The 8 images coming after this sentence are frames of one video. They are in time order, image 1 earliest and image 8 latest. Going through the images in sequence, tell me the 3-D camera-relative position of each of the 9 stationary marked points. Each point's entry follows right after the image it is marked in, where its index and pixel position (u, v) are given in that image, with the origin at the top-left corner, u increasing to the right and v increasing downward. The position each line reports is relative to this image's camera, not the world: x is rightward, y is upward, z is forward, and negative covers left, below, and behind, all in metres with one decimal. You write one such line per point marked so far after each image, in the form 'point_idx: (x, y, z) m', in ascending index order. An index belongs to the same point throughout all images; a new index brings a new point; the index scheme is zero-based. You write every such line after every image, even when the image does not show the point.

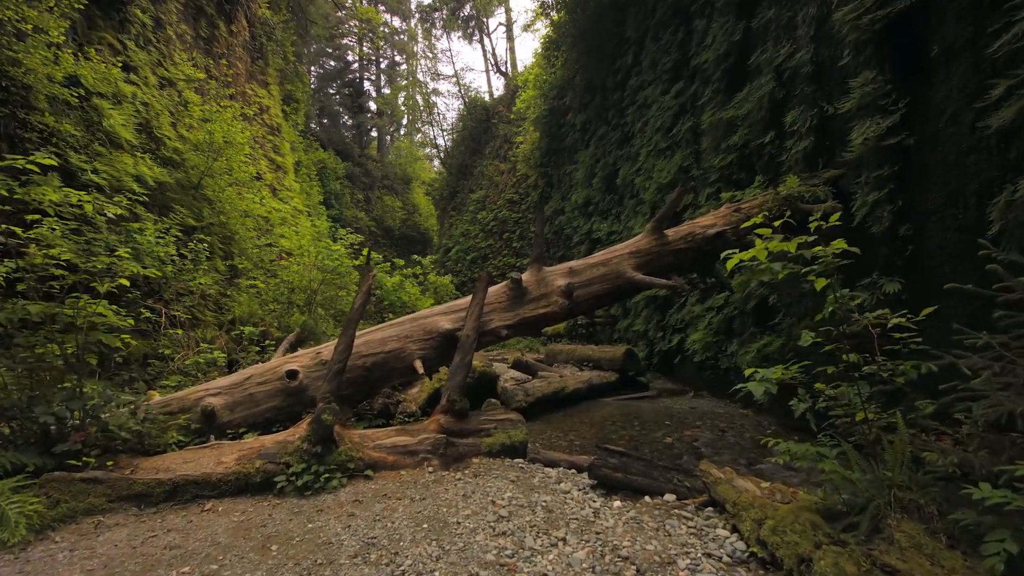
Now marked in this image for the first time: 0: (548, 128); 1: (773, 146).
0: (+1.1, +4.7, +15.3) m
1: (+3.1, +1.7, +6.0) m
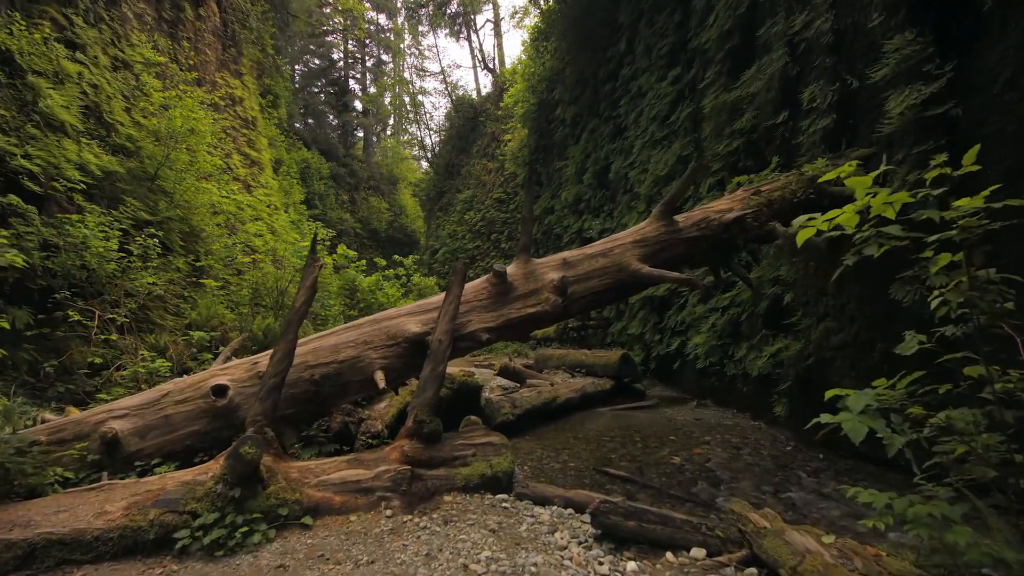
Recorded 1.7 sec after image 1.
0: (+0.7, +4.6, +14.7) m
1: (+2.9, +1.7, +5.4) m
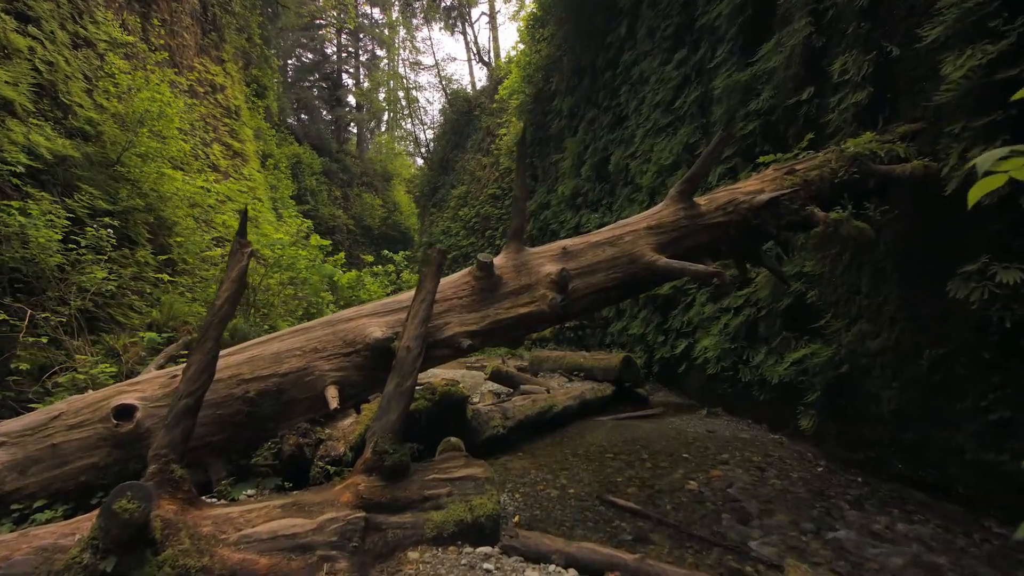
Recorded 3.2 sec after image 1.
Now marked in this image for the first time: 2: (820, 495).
0: (+0.6, +4.7, +14.0) m
1: (+2.8, +1.7, +4.9) m
2: (+2.0, -1.3, +3.3) m
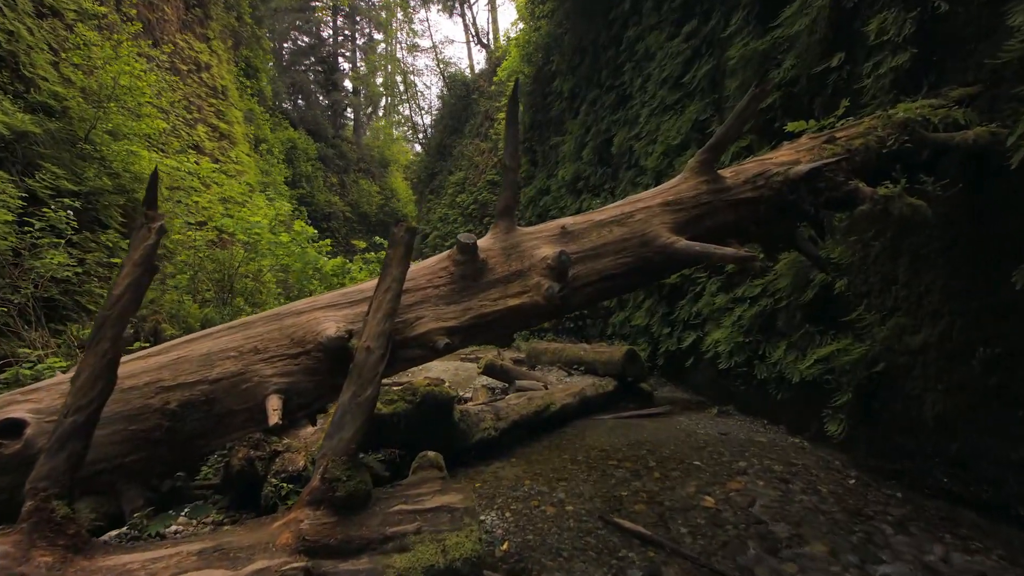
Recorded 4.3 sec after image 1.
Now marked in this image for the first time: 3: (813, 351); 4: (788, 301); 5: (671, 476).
0: (+0.5, +5.0, +13.5) m
1: (+2.8, +1.8, +4.4) m
2: (+1.9, -1.3, +2.9) m
3: (+2.5, -0.5, +4.2) m
4: (+2.5, -0.1, +4.6) m
5: (+1.1, -1.3, +3.4) m
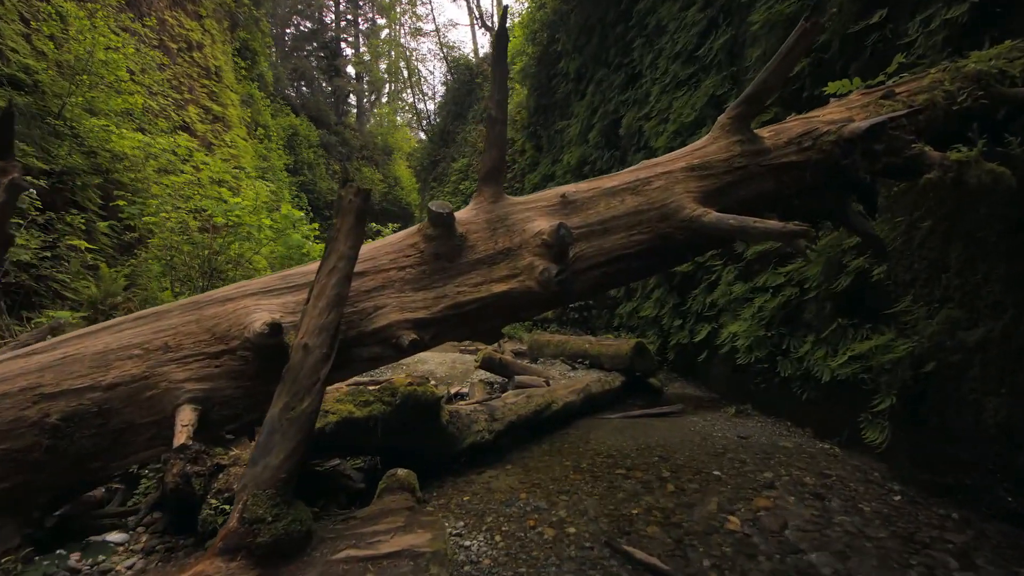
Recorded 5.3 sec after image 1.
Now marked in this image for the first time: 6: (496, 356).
0: (+0.6, +5.3, +12.9) m
1: (+2.8, +1.9, +3.9) m
2: (+1.9, -1.2, +2.4) m
3: (+2.5, -0.4, +3.8) m
4: (+2.5, 0.0, +4.1) m
5: (+1.0, -1.2, +3.0) m
6: (-0.2, -0.8, +5.8) m
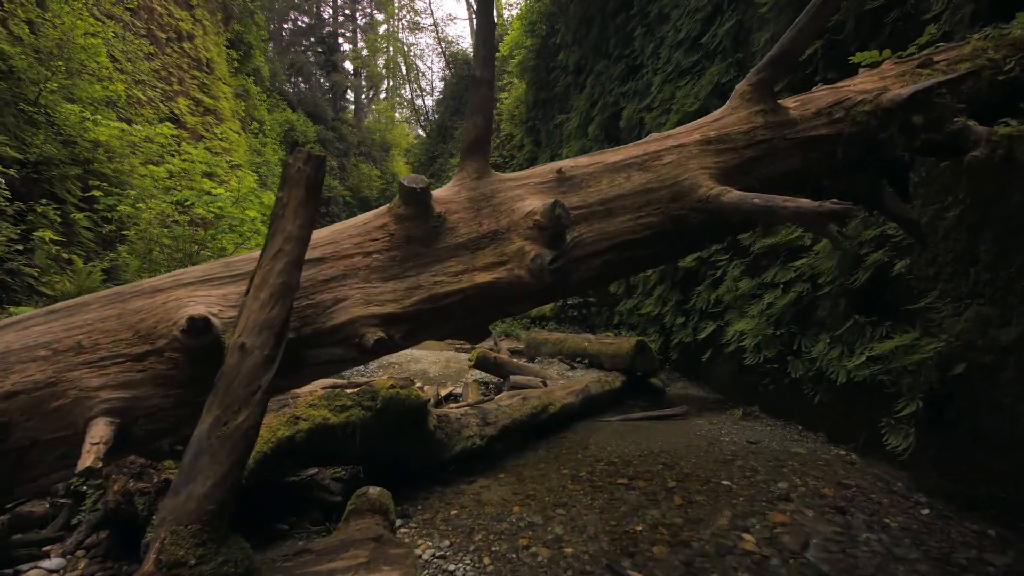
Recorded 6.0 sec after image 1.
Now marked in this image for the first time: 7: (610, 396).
0: (+0.6, +5.3, +12.6) m
1: (+2.7, +1.9, +3.6) m
2: (+1.9, -1.2, +2.2) m
3: (+2.4, -0.4, +3.5) m
4: (+2.4, 0.0, +3.9) m
5: (+1.0, -1.2, +2.7) m
6: (-0.2, -0.7, +5.5) m
7: (+0.9, -1.0, +4.9) m
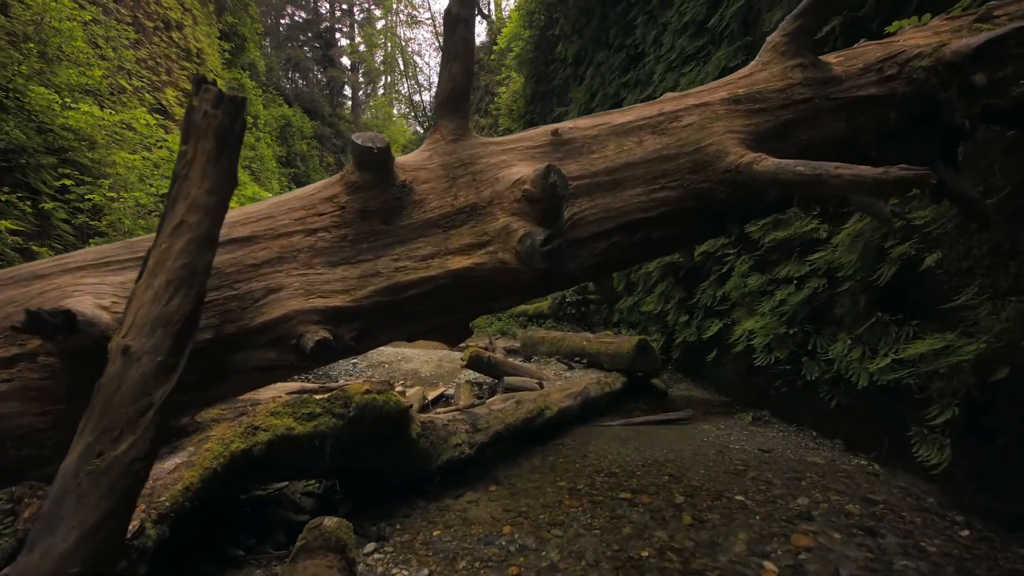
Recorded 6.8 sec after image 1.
0: (+0.5, +5.4, +12.3) m
1: (+2.7, +2.0, +3.3) m
2: (+1.8, -1.2, +1.9) m
3: (+2.4, -0.4, +3.2) m
4: (+2.4, 0.0, +3.6) m
5: (+0.9, -1.1, +2.5) m
6: (-0.3, -0.7, +5.2) m
7: (+0.9, -1.0, +4.6) m
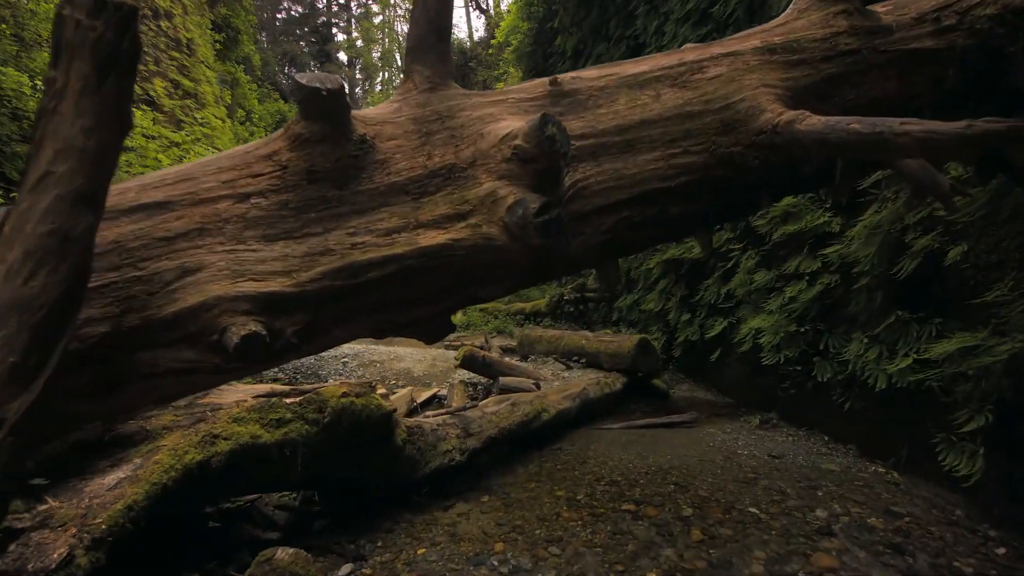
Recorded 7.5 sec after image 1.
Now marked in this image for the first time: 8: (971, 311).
0: (+0.5, +5.5, +12.1) m
1: (+2.7, +2.0, +3.1) m
2: (+1.8, -1.1, +1.7) m
3: (+2.3, -0.3, +3.0) m
4: (+2.3, +0.1, +3.4) m
5: (+0.9, -1.1, +2.2) m
6: (-0.3, -0.6, +5.0) m
7: (+0.8, -1.0, +4.4) m
8: (+2.5, -0.1, +2.8) m
